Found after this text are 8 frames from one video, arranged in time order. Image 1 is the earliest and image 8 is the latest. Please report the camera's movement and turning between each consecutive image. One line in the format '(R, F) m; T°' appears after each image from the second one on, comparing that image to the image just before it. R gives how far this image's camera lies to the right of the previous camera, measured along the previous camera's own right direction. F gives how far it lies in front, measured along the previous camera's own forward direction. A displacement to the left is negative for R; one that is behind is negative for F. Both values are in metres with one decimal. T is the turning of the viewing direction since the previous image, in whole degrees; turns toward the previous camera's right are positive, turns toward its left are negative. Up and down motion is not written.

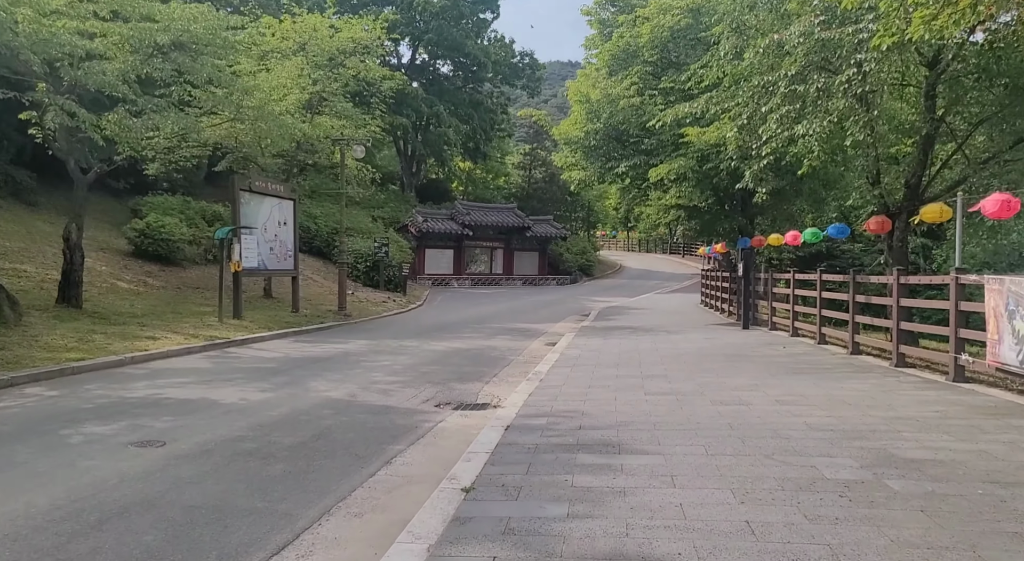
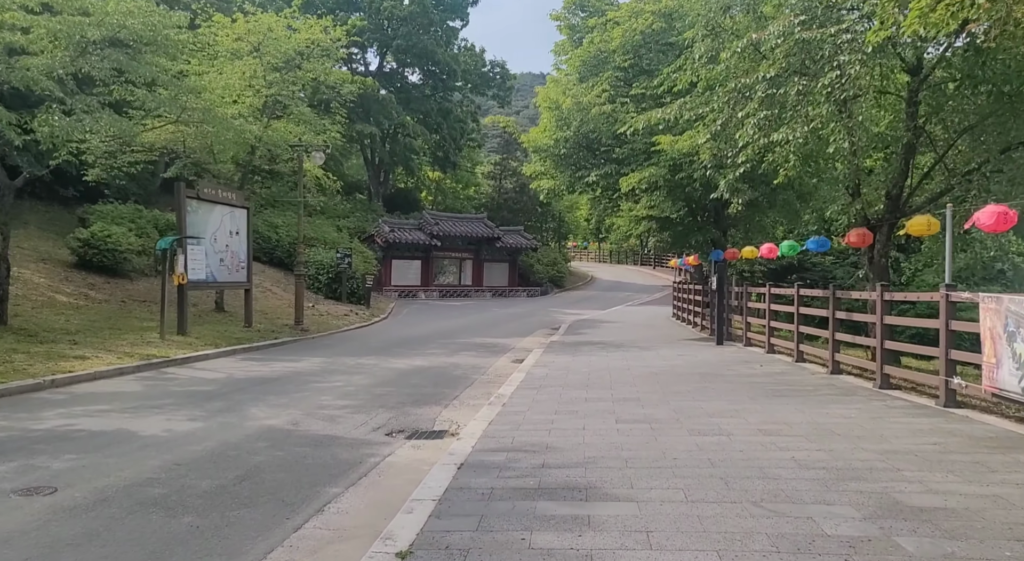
(+0.1, +0.8) m; +2°
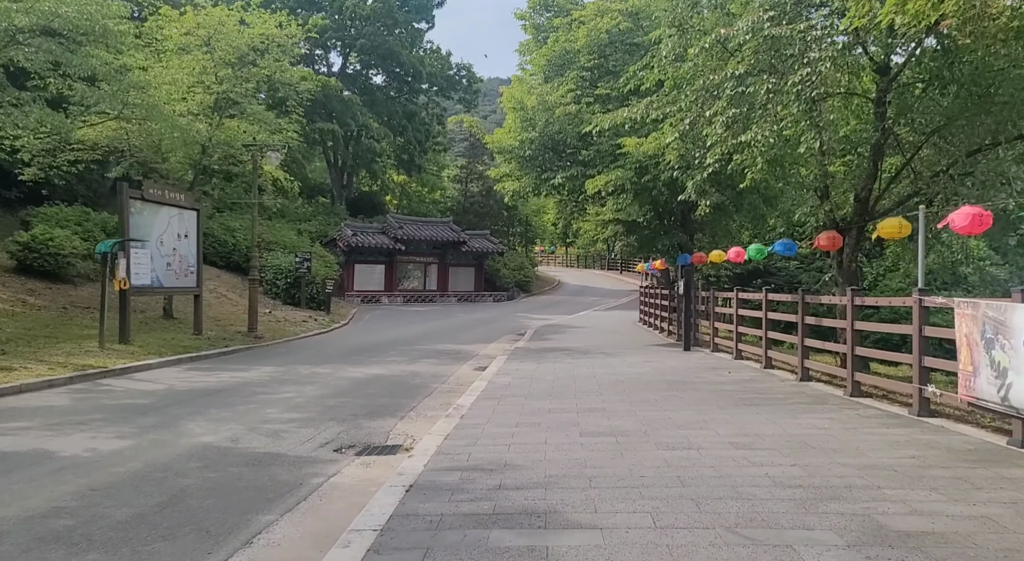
(+0.1, +0.5) m; +2°
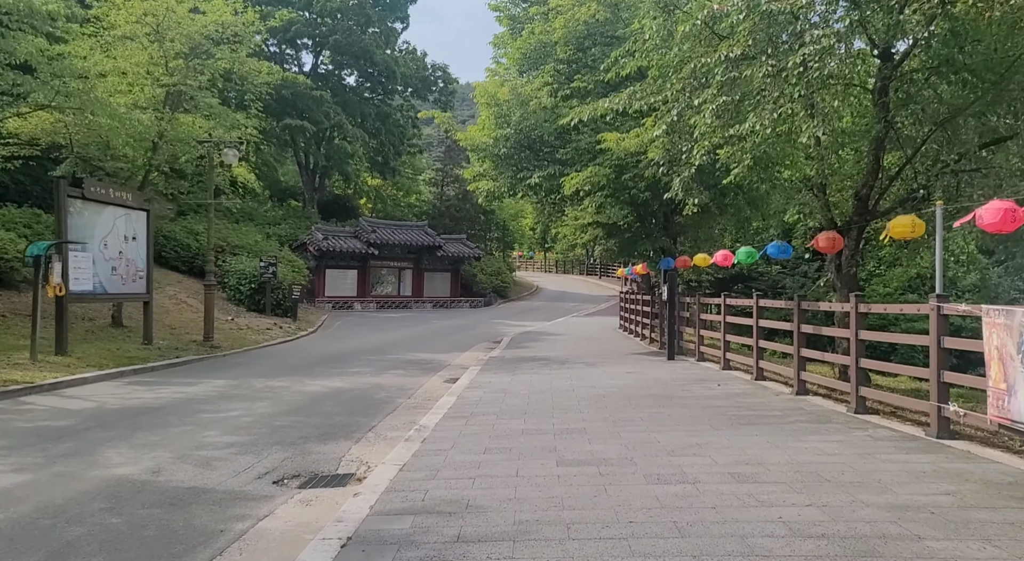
(+0.1, +1.1) m; +1°
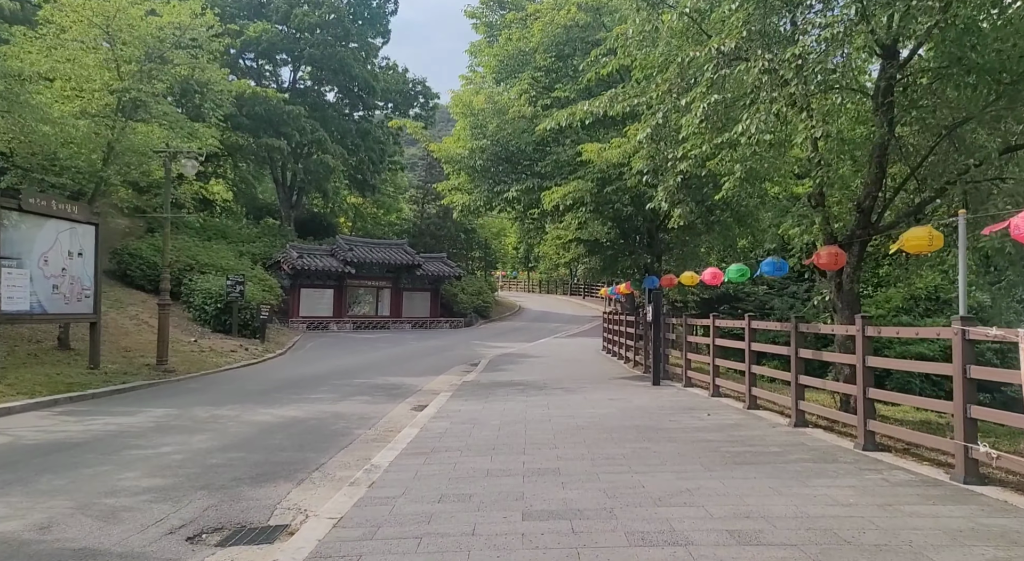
(+0.2, +1.1) m; +1°
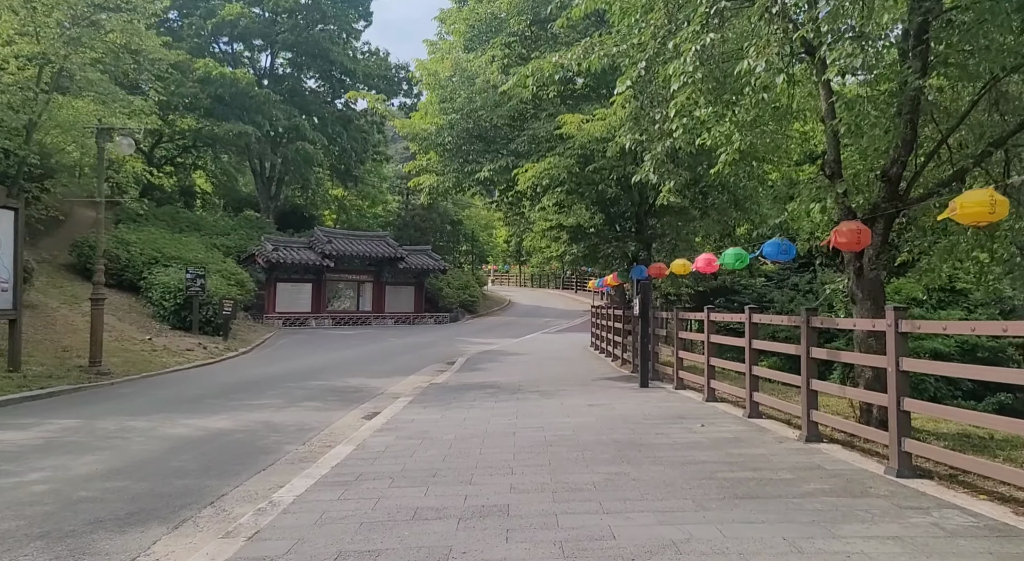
(+0.4, +1.8) m; 0°
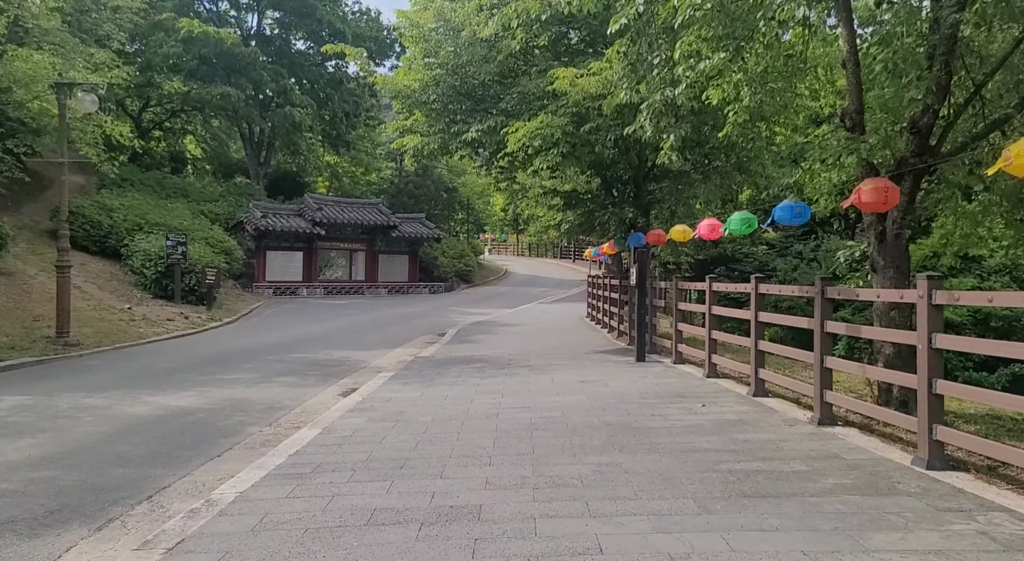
(+0.2, +0.9) m; 0°
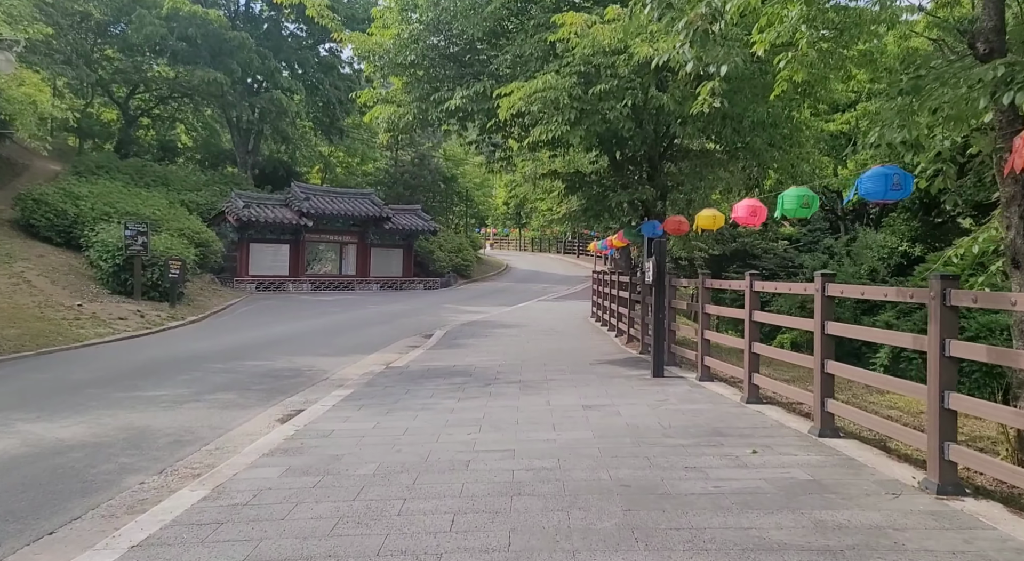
(+0.2, +2.5) m; 0°
